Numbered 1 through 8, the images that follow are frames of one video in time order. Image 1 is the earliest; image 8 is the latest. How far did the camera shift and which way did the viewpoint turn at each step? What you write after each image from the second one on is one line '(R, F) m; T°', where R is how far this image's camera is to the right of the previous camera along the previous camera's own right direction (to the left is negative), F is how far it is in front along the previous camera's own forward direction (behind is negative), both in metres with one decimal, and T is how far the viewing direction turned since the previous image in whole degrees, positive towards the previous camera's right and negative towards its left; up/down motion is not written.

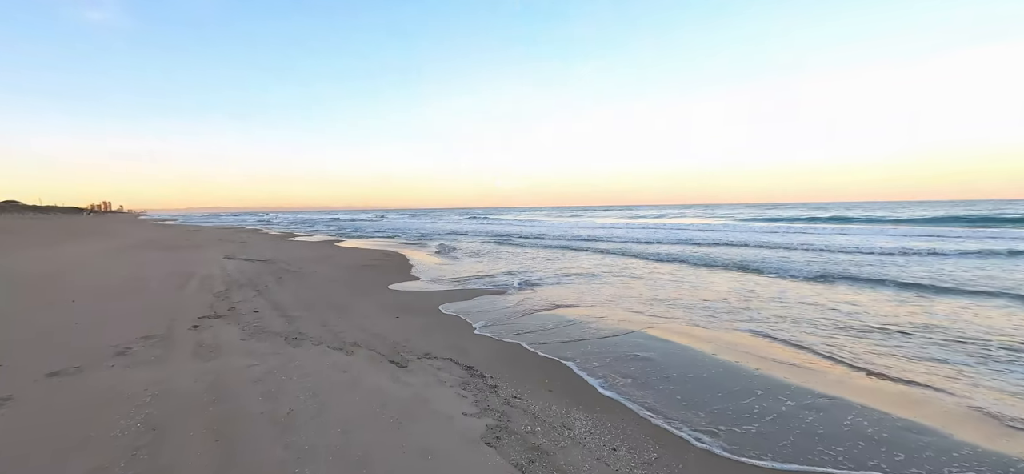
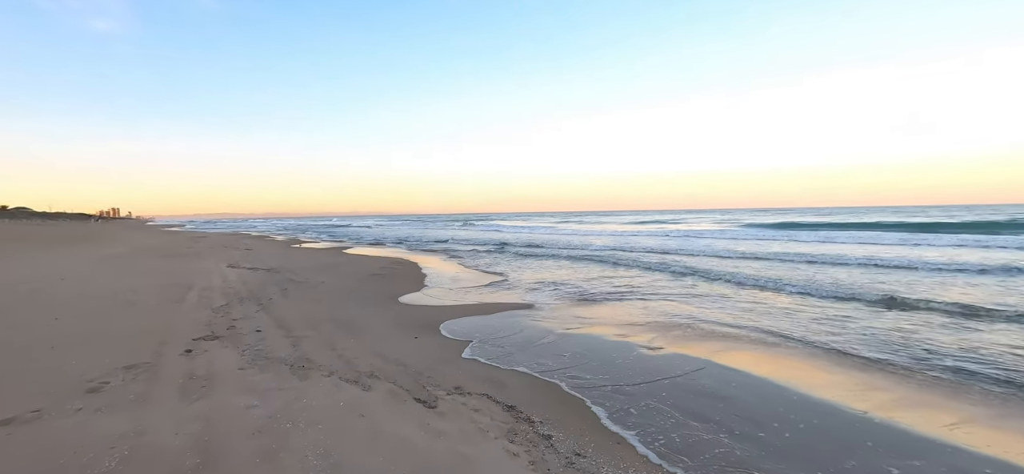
(-0.4, +0.8) m; -1°
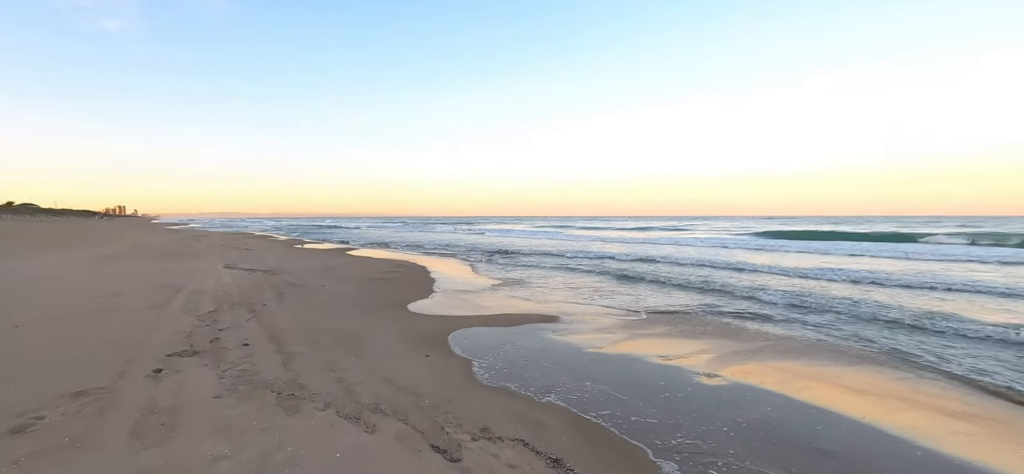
(-0.3, +0.9) m; 0°
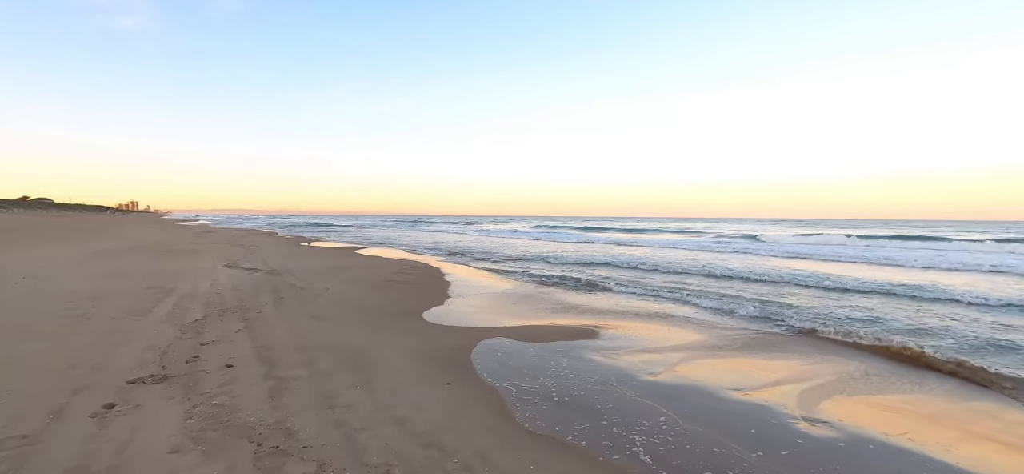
(-0.3, +1.0) m; -1°
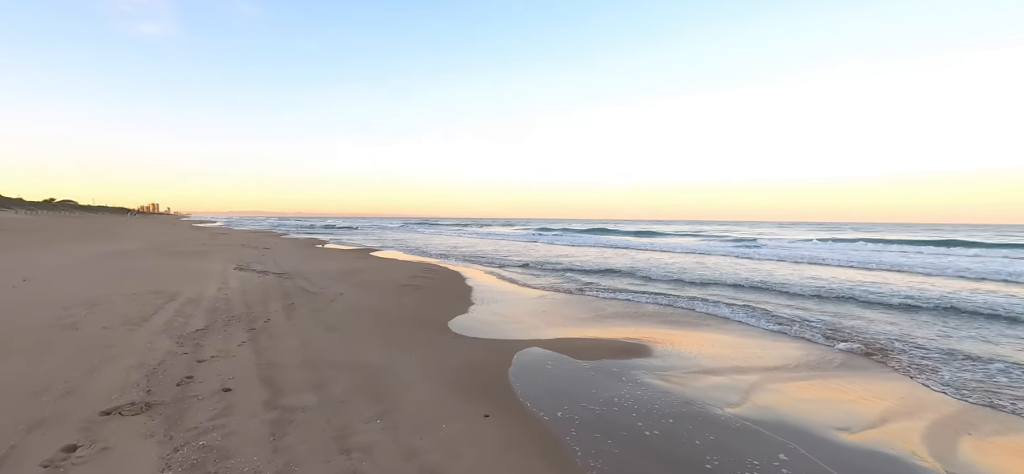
(-0.3, +0.8) m; -2°
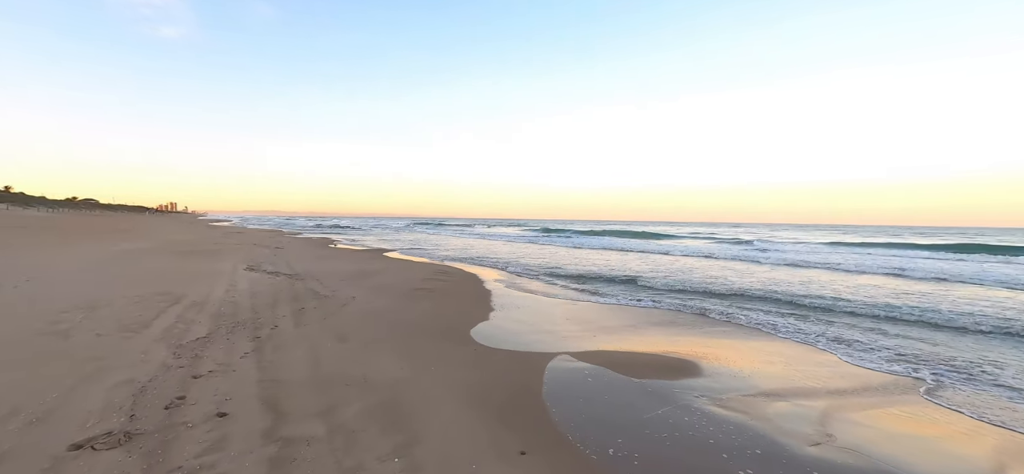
(-0.2, +0.6) m; -1°
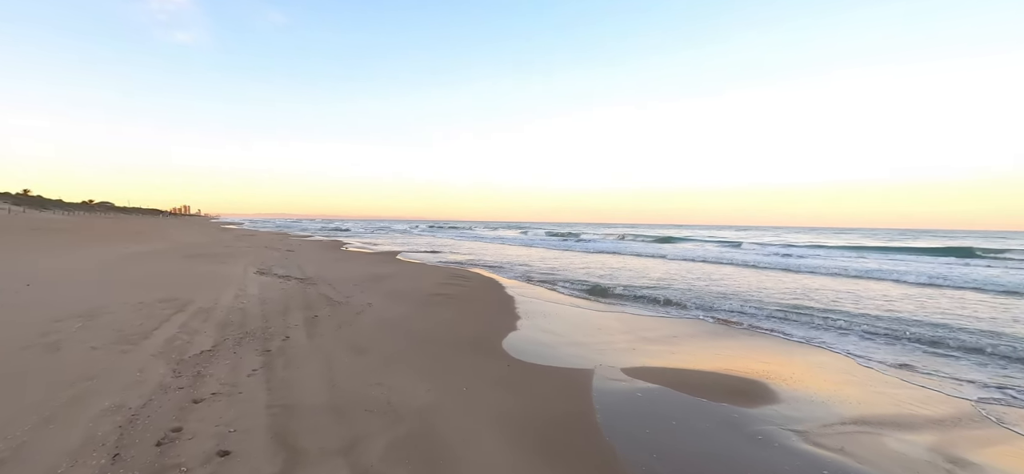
(-0.3, +0.6) m; -1°
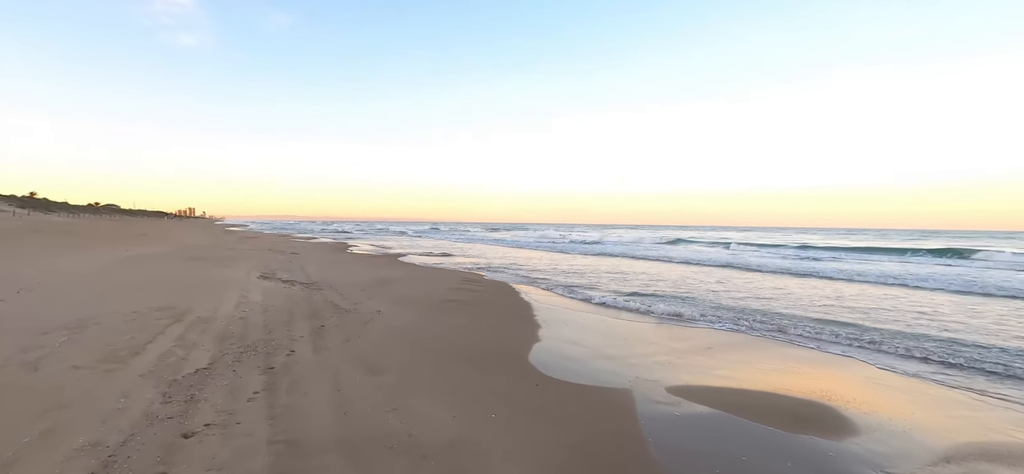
(-0.3, +0.5) m; 0°
